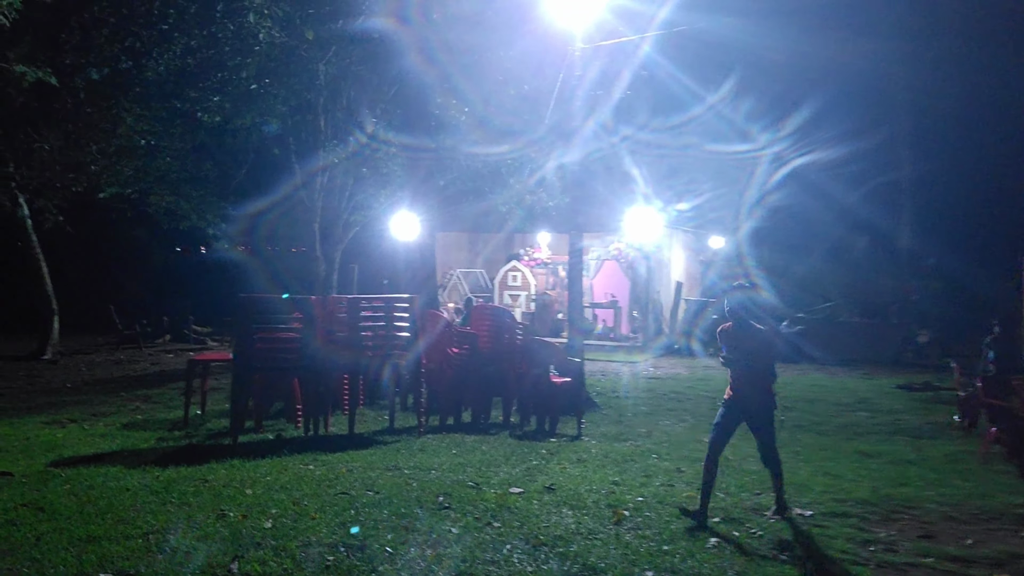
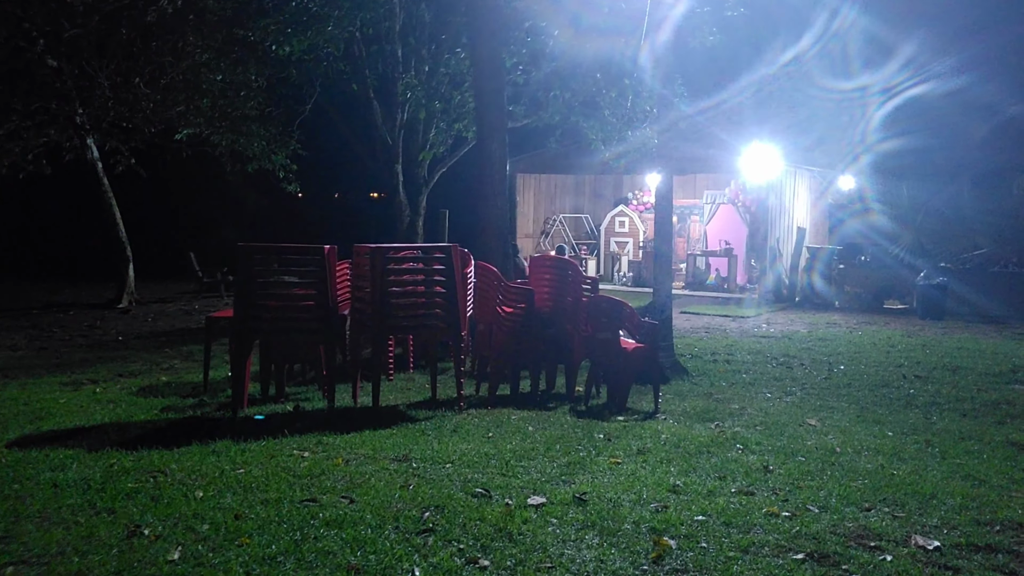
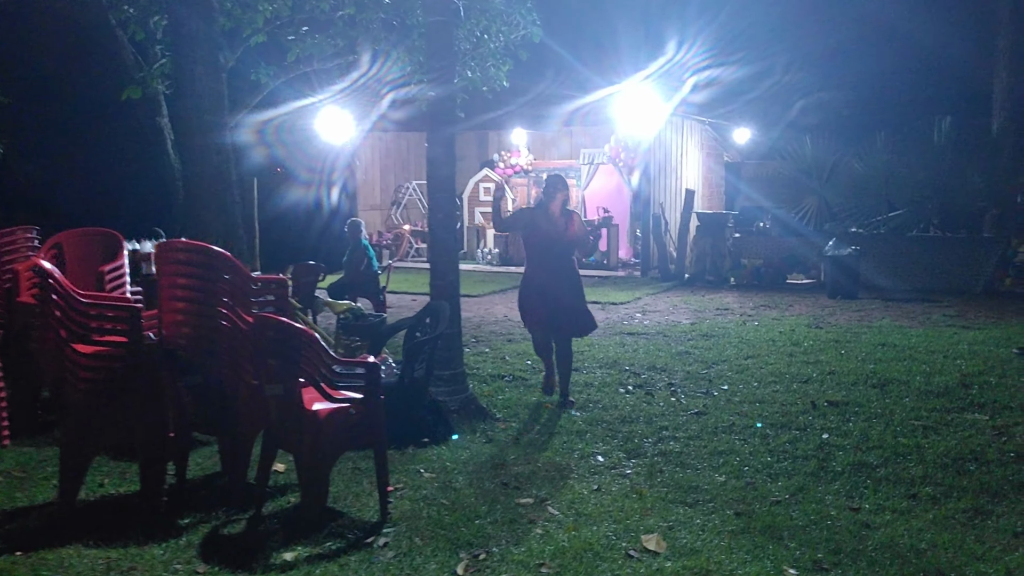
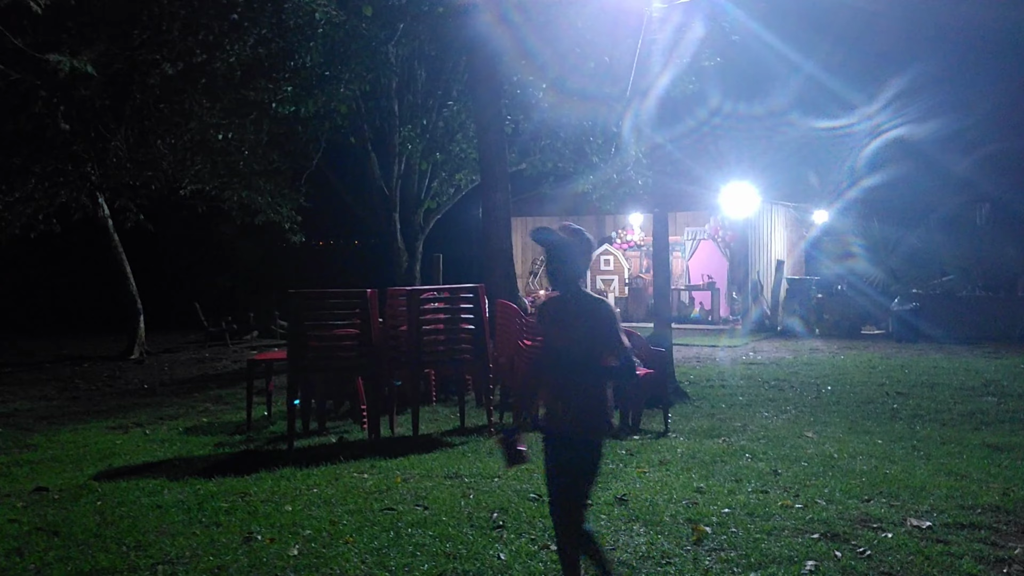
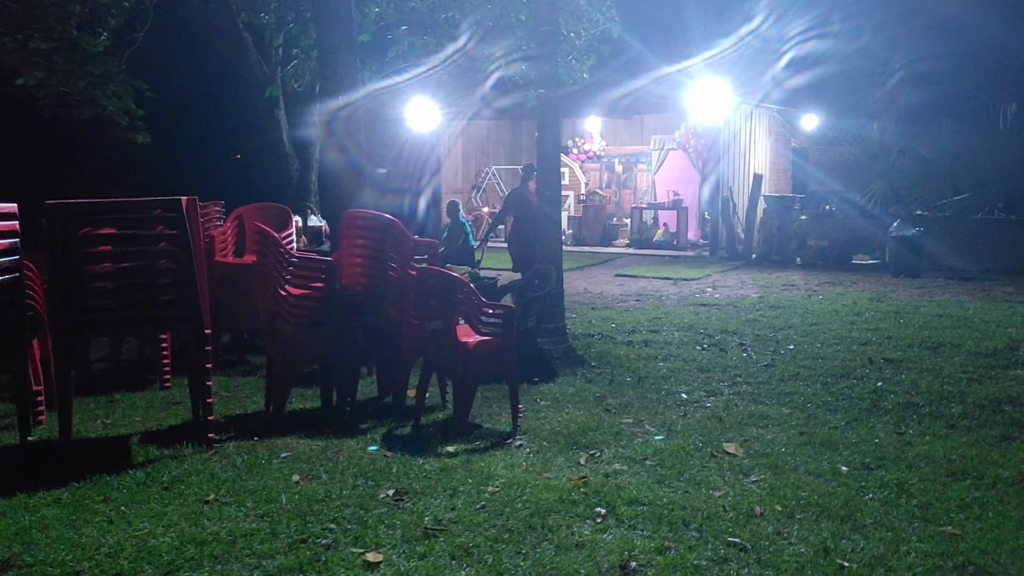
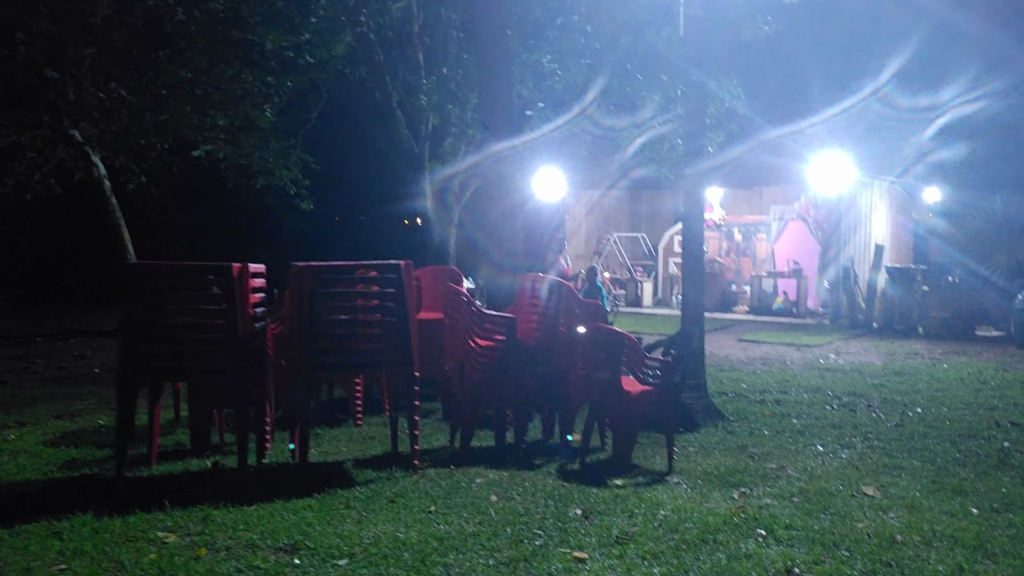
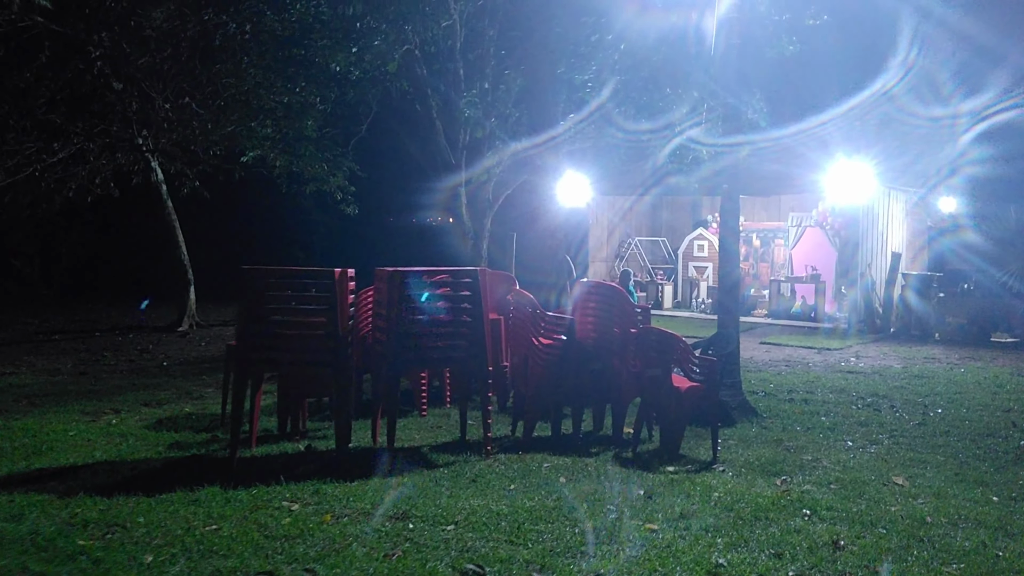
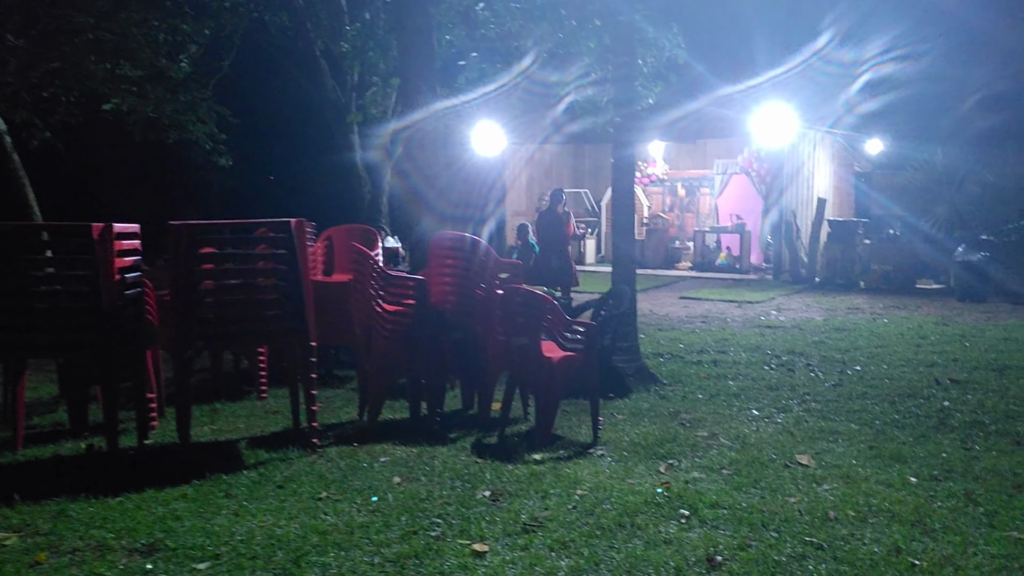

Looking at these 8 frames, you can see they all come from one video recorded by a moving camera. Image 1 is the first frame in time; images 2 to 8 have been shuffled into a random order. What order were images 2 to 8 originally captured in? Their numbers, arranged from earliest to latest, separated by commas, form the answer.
4, 2, 7, 6, 8, 5, 3
